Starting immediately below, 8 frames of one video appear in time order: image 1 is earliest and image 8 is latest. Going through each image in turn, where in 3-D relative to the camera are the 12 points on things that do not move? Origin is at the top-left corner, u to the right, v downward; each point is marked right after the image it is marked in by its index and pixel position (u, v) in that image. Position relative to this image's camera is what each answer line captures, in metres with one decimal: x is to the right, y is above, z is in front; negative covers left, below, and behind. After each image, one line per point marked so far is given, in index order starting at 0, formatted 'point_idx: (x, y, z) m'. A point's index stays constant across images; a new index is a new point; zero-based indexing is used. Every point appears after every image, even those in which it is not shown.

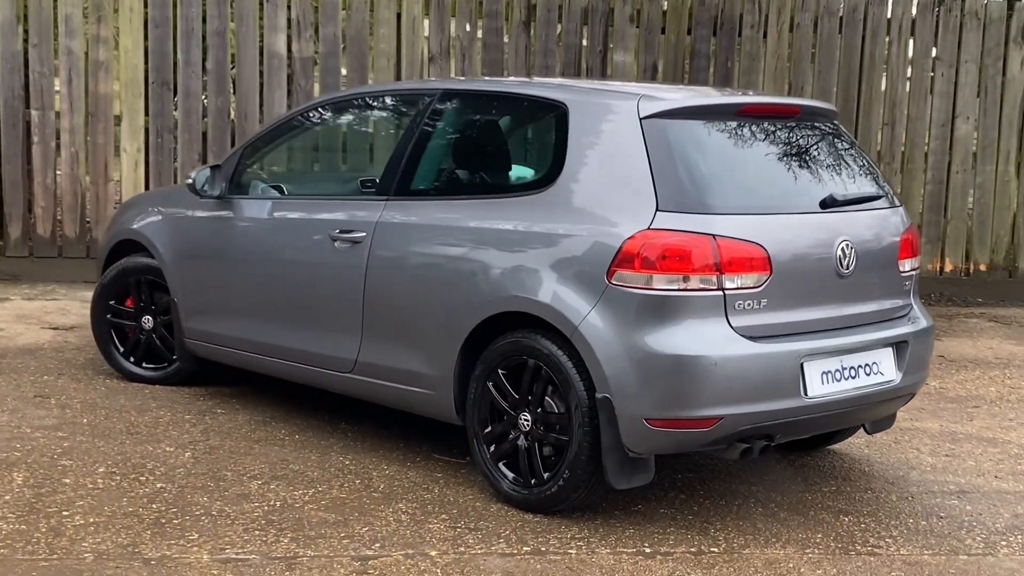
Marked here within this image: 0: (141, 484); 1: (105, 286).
0: (-1.1, -0.6, +4.0) m
1: (-1.6, 0.0, +5.4) m
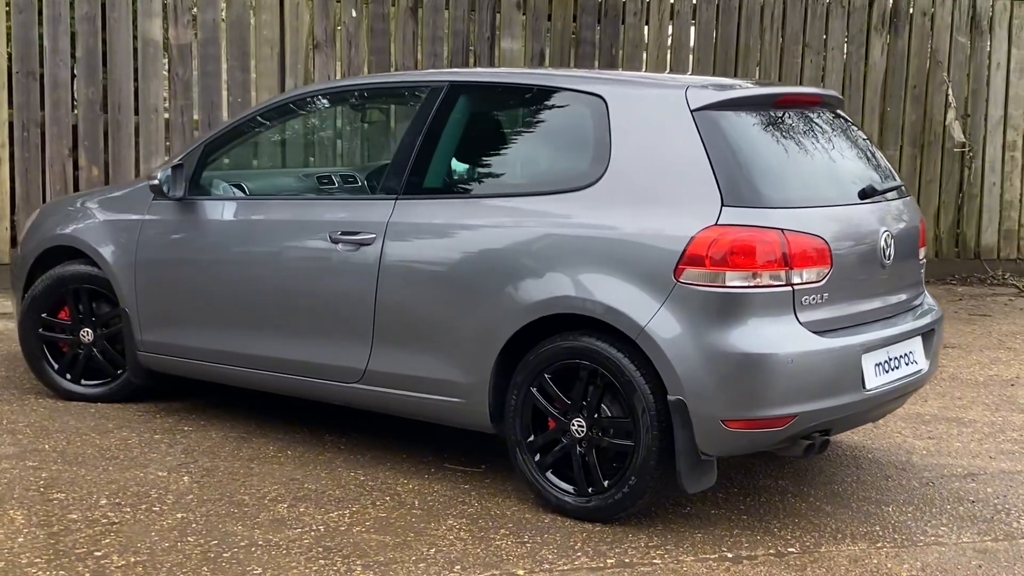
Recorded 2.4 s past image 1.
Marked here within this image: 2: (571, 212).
0: (-0.9, -0.6, +3.7) m
1: (-1.7, 0.0, +4.9) m
2: (+0.2, +0.2, +3.7) m
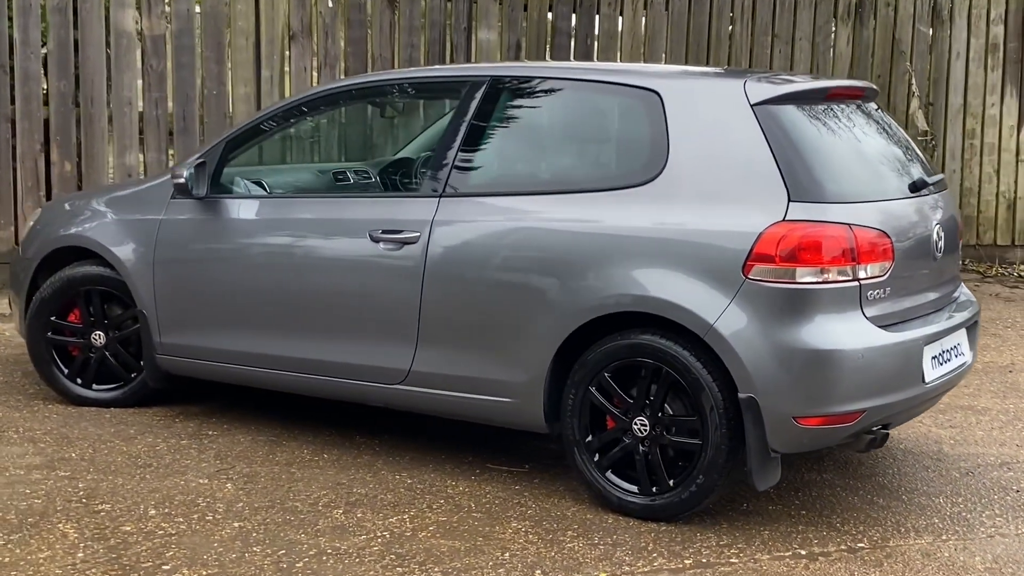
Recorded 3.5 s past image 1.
0: (-0.8, -0.6, +3.6) m
1: (-1.6, 0.0, +4.8) m
2: (+0.3, +0.2, +3.7) m
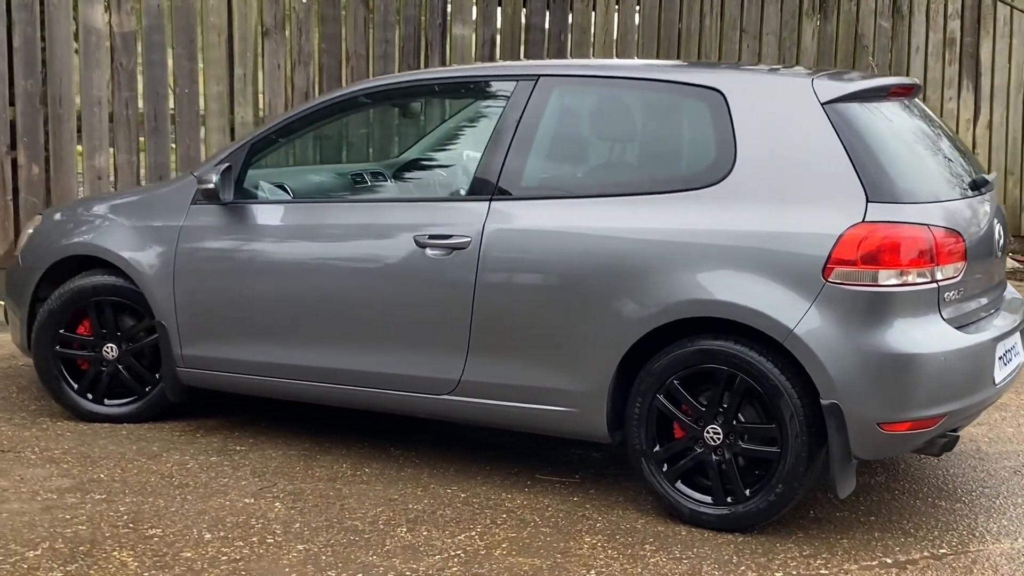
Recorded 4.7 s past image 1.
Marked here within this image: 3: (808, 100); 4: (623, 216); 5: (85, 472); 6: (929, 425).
0: (-0.6, -0.6, +3.4) m
1: (-1.5, -0.1, +4.6) m
2: (+0.5, +0.2, +3.6) m
3: (+0.8, +0.5, +3.6) m
4: (+0.3, +0.2, +3.7) m
5: (-1.2, -0.5, +4.0) m
6: (+1.0, -0.3, +3.4) m
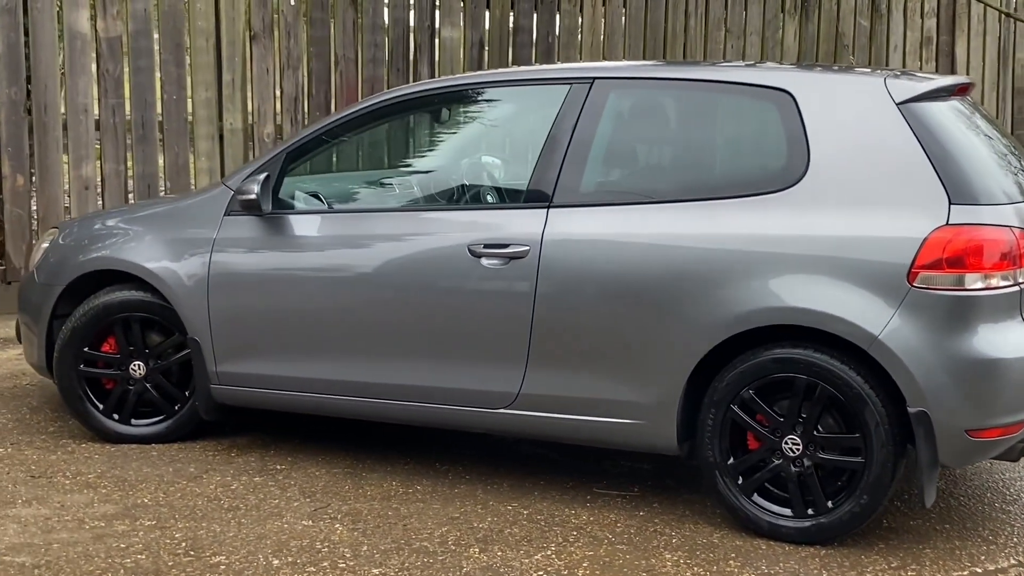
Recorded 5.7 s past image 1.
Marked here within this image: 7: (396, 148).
0: (-0.4, -0.7, +3.3) m
1: (-1.4, -0.1, +4.4) m
2: (+0.7, +0.2, +3.5) m
3: (+0.9, +0.5, +3.5) m
4: (+0.5, +0.2, +3.6) m
5: (-1.1, -0.6, +3.8) m
6: (+1.2, -0.3, +3.4) m
7: (-0.3, +0.4, +4.2) m
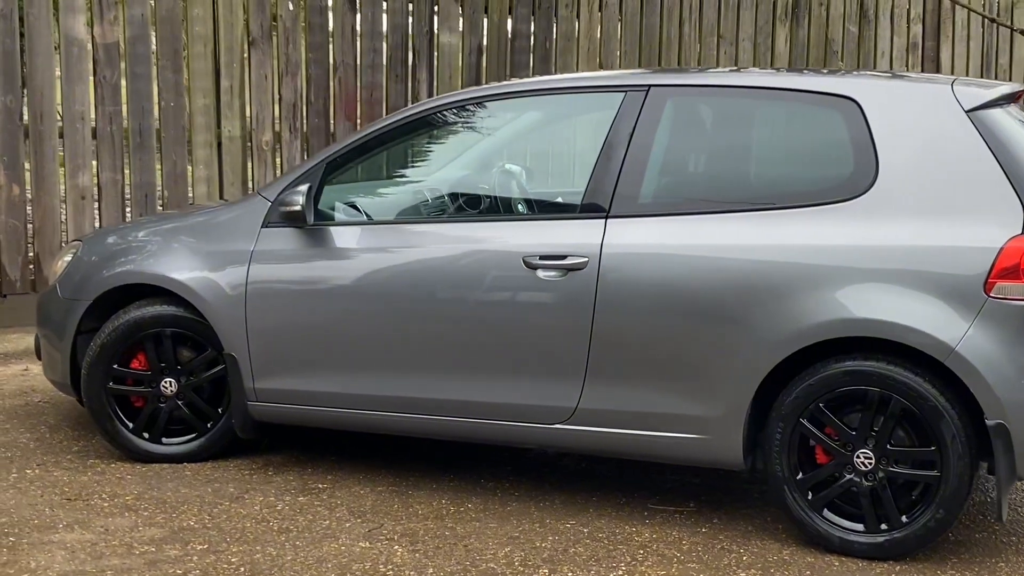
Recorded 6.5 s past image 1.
0: (-0.2, -0.7, +3.2) m
1: (-1.2, -0.2, +4.2) m
2: (+0.8, +0.2, +3.5) m
3: (+1.1, +0.4, +3.5) m
4: (+0.6, +0.1, +3.5) m
5: (-0.9, -0.6, +3.7) m
6: (+1.4, -0.4, +3.3) m
7: (-0.2, +0.4, +4.1) m
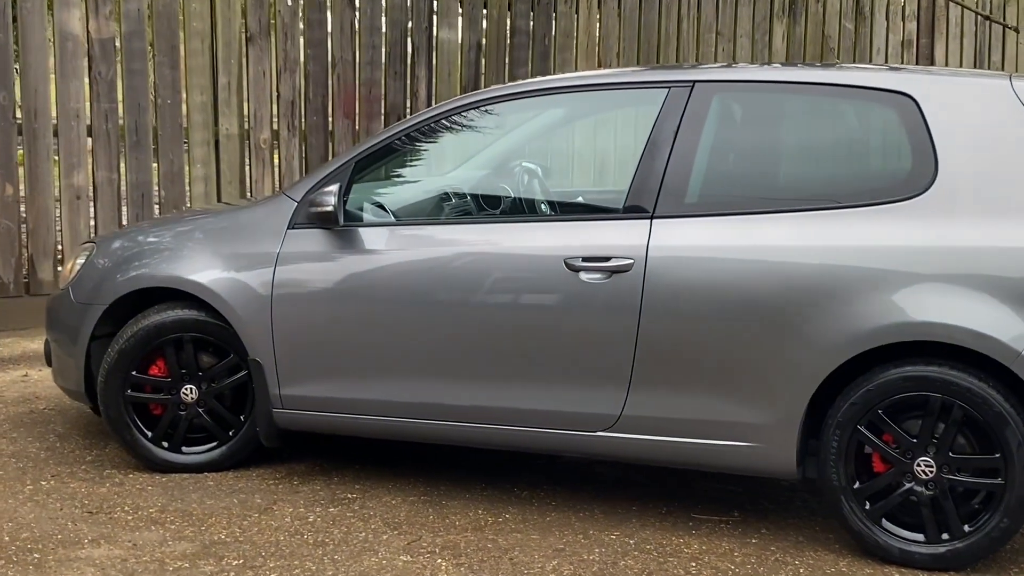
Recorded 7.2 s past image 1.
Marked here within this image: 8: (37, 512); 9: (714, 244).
0: (-0.1, -0.7, +3.0) m
1: (-1.1, -0.2, +4.1) m
2: (+0.9, +0.1, +3.4) m
3: (+1.2, +0.4, +3.4) m
4: (+0.7, +0.1, +3.4) m
5: (-0.8, -0.6, +3.6) m
6: (+1.5, -0.4, +3.3) m
7: (-0.1, +0.4, +3.9) m
8: (-1.3, -0.6, +3.7) m
9: (+0.5, +0.1, +3.5) m
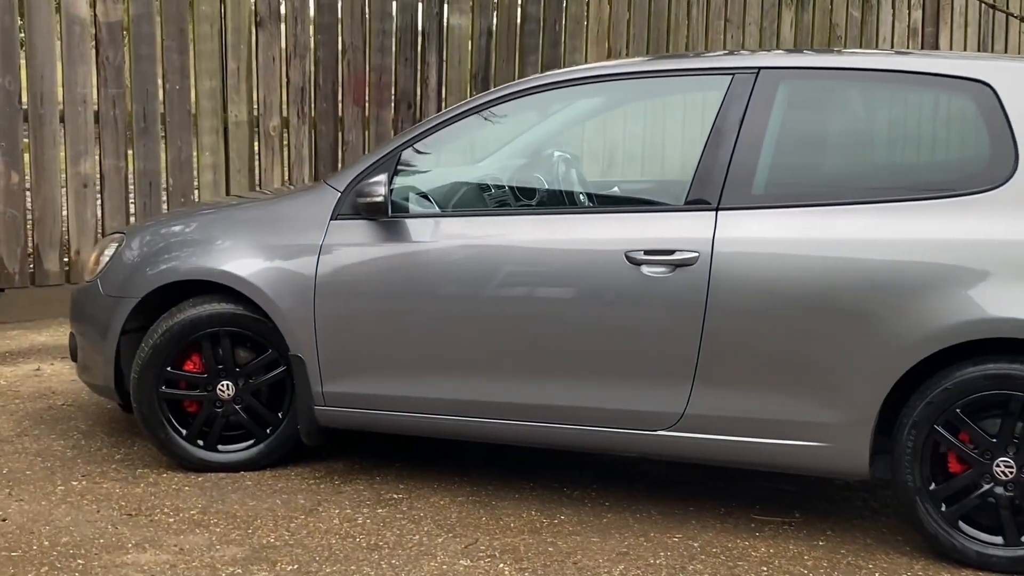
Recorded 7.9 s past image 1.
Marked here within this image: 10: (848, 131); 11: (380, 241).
0: (+0.1, -0.7, +2.9) m
1: (-1.0, -0.2, +3.9) m
2: (+1.1, +0.2, +3.3) m
3: (+1.4, +0.5, +3.3) m
4: (+0.9, +0.1, +3.3) m
5: (-0.6, -0.6, +3.4) m
6: (+1.6, -0.4, +3.2) m
7: (0.0, +0.4, +3.8) m
8: (-1.1, -0.6, +3.6) m
9: (+0.7, +0.1, +3.4) m
10: (+0.8, +0.4, +3.5) m
11: (-0.4, +0.1, +3.8) m
